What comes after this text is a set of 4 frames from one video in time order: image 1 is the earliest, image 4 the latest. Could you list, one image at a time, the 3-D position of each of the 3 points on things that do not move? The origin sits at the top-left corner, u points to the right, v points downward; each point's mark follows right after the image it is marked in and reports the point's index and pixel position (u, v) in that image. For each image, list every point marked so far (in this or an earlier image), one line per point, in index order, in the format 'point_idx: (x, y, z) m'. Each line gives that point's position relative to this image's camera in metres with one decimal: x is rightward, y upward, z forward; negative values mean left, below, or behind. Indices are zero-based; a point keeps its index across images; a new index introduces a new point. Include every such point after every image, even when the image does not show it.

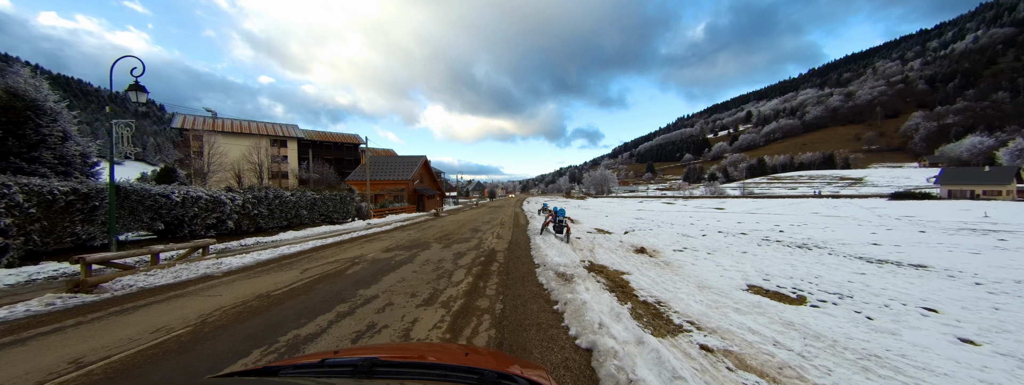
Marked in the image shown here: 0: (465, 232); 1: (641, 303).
0: (-2.2, -1.9, +12.0) m
1: (+2.7, -2.3, +5.3) m
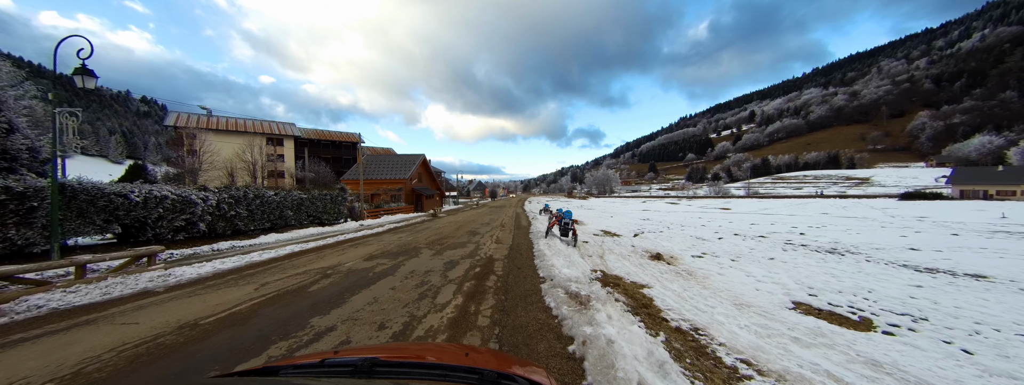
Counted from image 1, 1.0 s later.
0: (-2.1, -1.9, +10.9) m
1: (+2.7, -2.3, +4.2) m
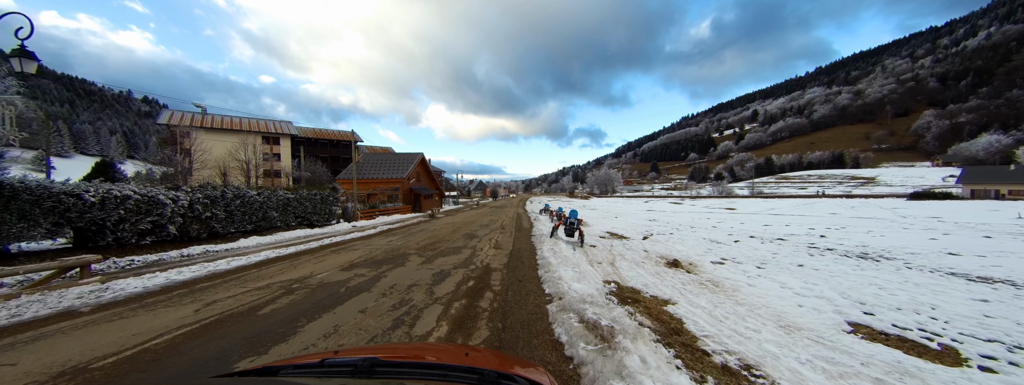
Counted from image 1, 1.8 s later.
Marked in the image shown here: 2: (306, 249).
0: (-2.1, -1.8, +9.9) m
1: (+2.7, -2.3, +3.2) m
2: (-7.5, -2.0, +9.2) m
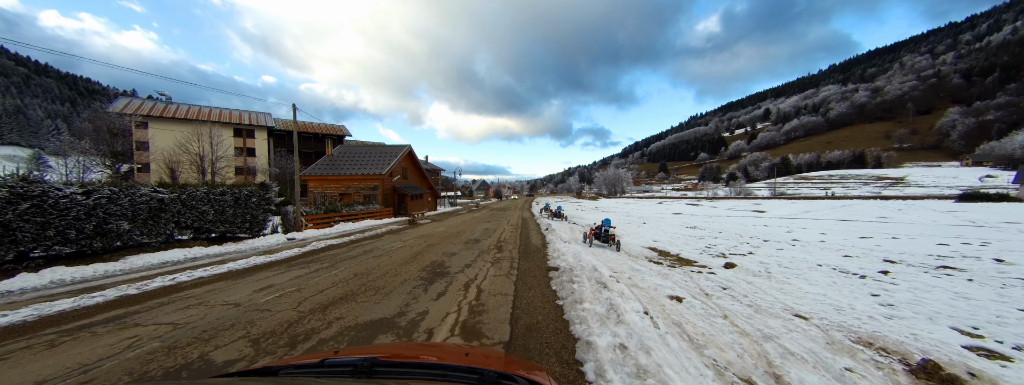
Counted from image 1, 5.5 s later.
0: (-2.1, -1.8, +4.9) m
1: (+2.5, -2.2, -1.9) m
2: (-7.5, -2.0, +4.3) m
